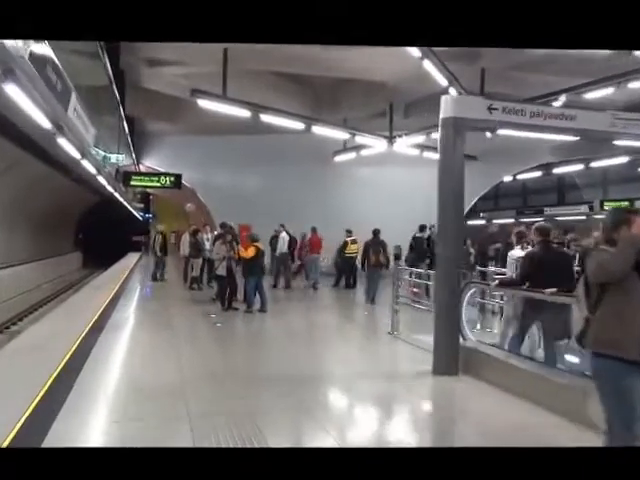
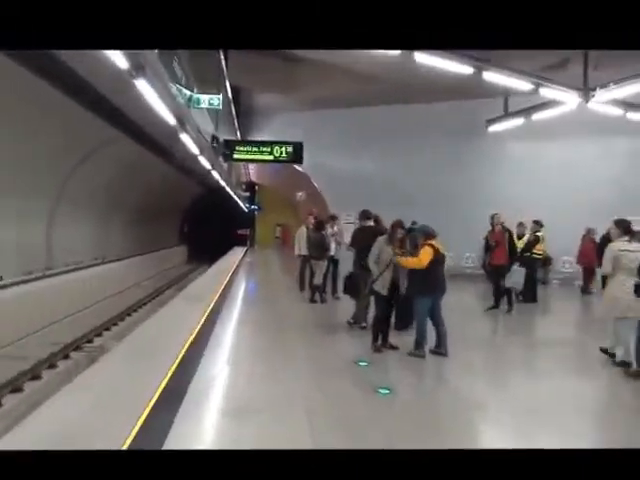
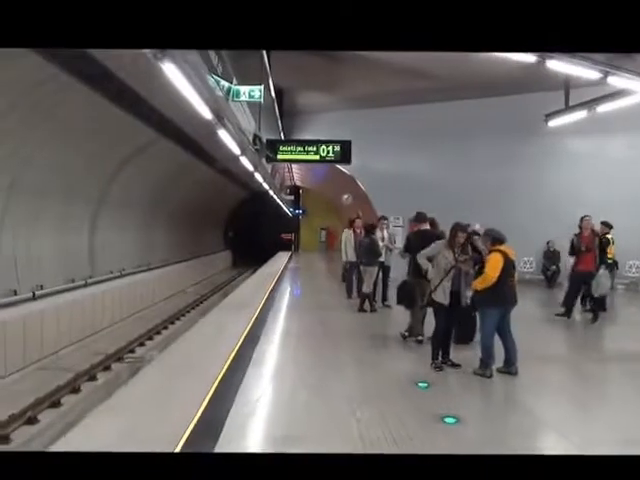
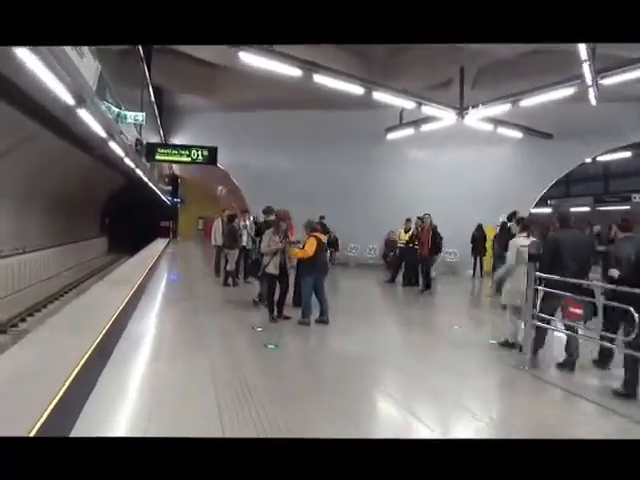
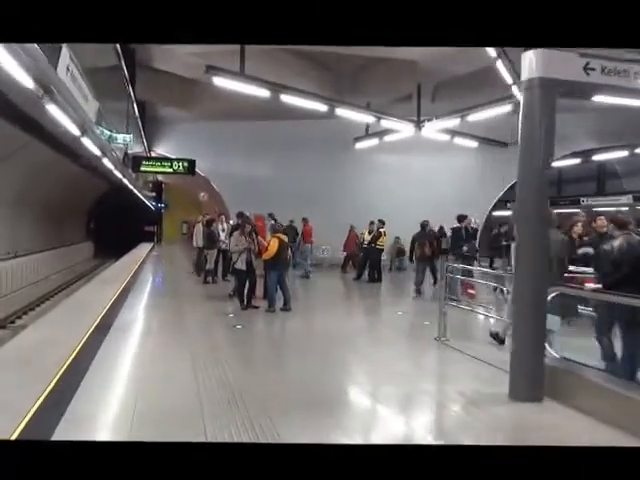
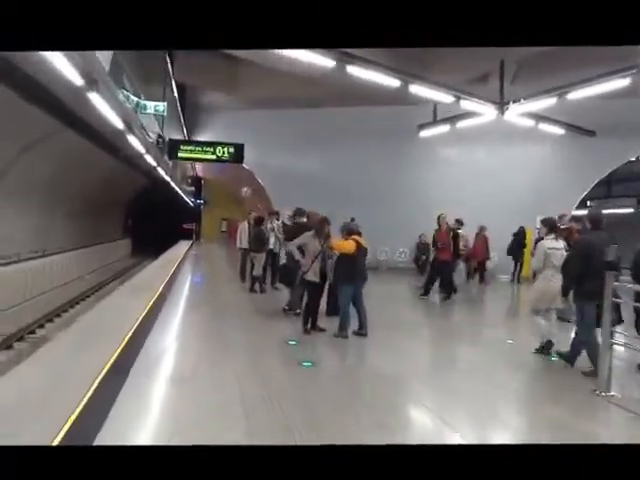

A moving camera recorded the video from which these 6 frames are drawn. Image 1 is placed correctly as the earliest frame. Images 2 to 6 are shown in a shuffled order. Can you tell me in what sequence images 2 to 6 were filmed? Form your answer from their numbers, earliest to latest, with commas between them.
5, 4, 6, 2, 3
